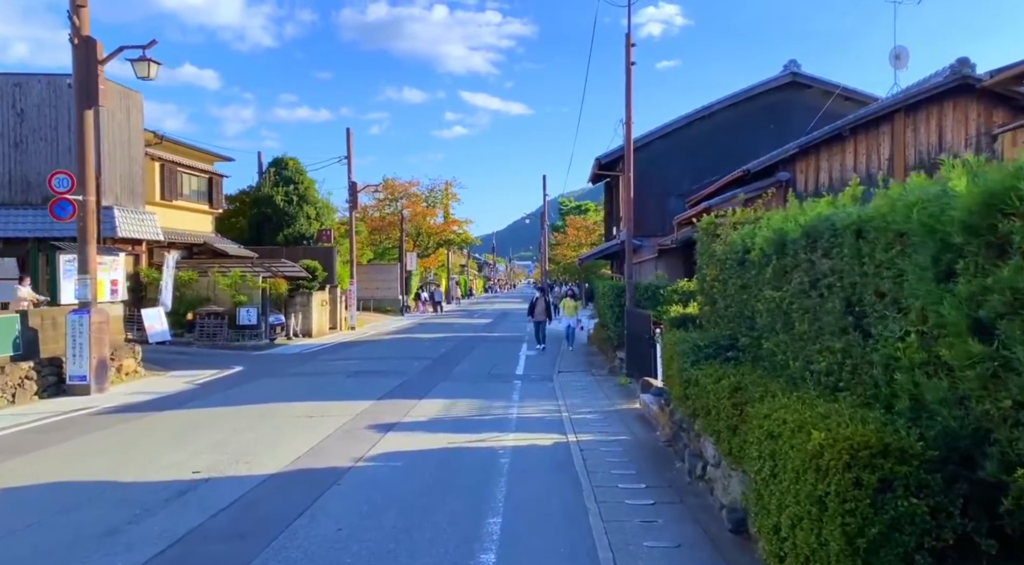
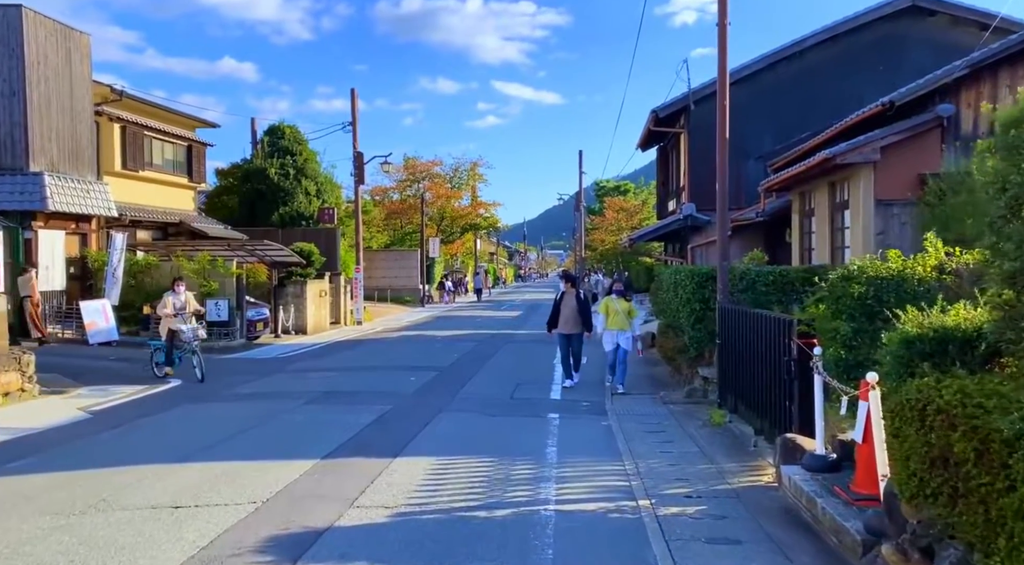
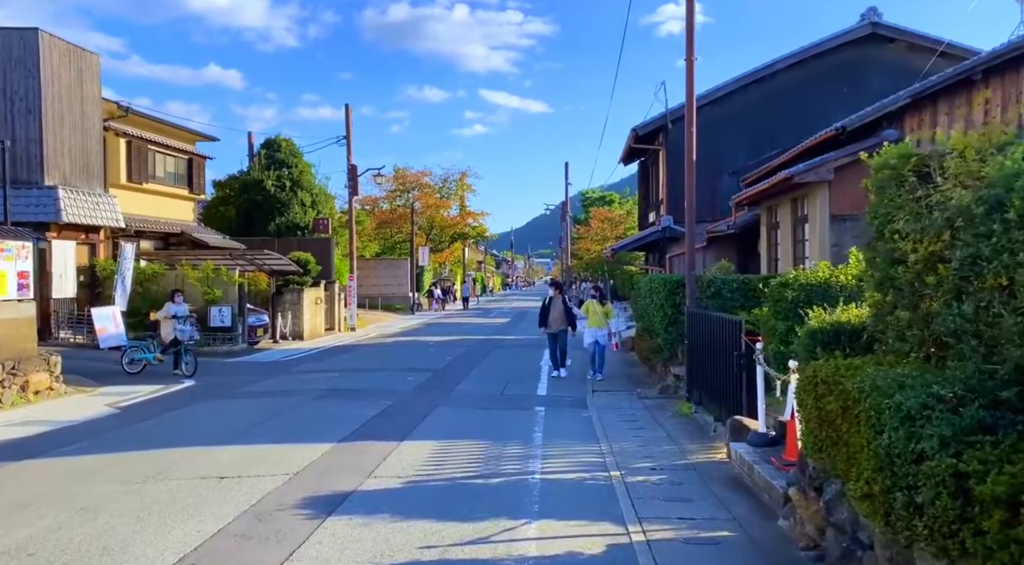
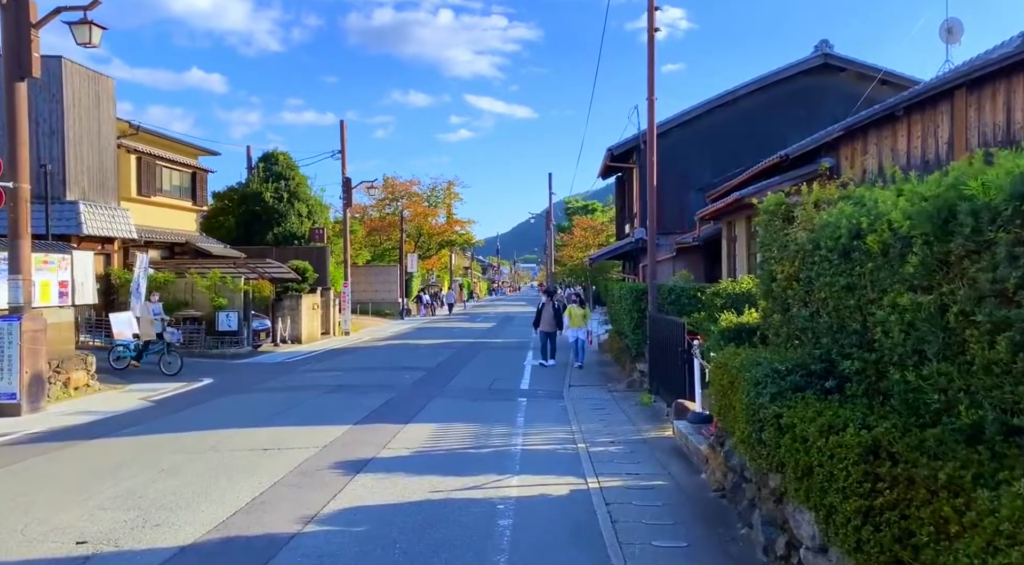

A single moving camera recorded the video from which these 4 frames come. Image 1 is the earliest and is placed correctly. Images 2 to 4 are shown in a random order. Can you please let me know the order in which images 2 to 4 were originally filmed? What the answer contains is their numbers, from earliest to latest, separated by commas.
4, 3, 2
